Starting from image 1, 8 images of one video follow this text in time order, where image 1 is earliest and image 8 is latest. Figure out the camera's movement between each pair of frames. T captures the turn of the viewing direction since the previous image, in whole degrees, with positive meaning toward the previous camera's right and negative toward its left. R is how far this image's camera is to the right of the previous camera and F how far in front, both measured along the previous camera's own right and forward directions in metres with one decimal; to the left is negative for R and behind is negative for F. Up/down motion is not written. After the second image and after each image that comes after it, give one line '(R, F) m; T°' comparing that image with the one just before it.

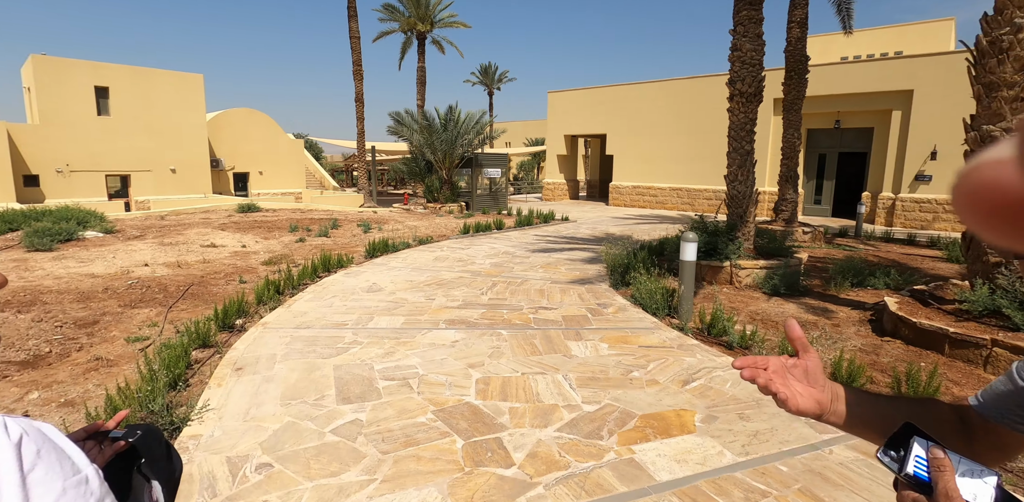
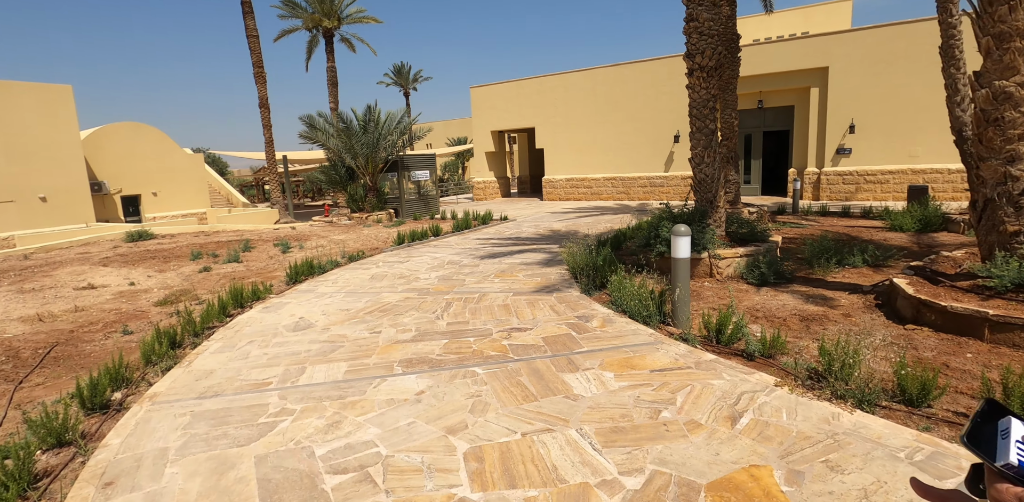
(-0.3, +1.1) m; +8°
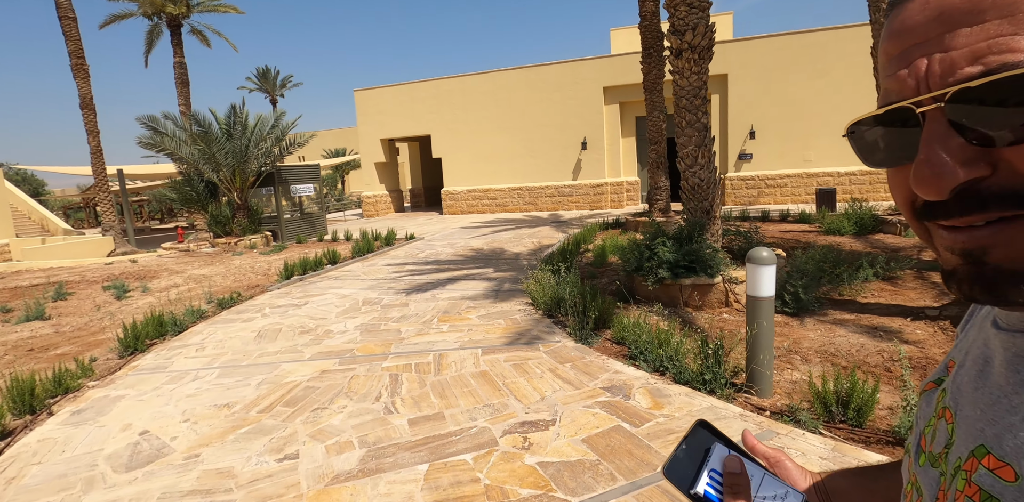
(-0.8, +2.1) m; +13°
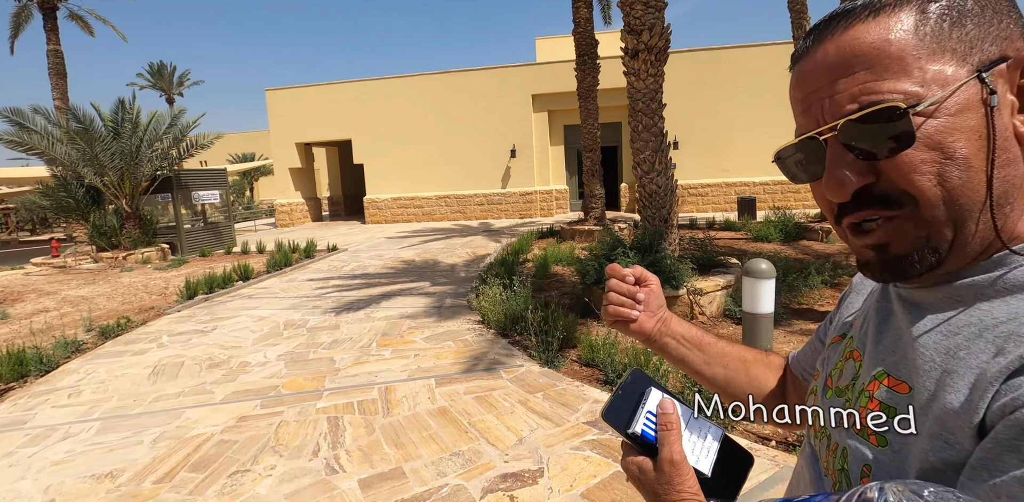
(-0.3, +0.6) m; +9°
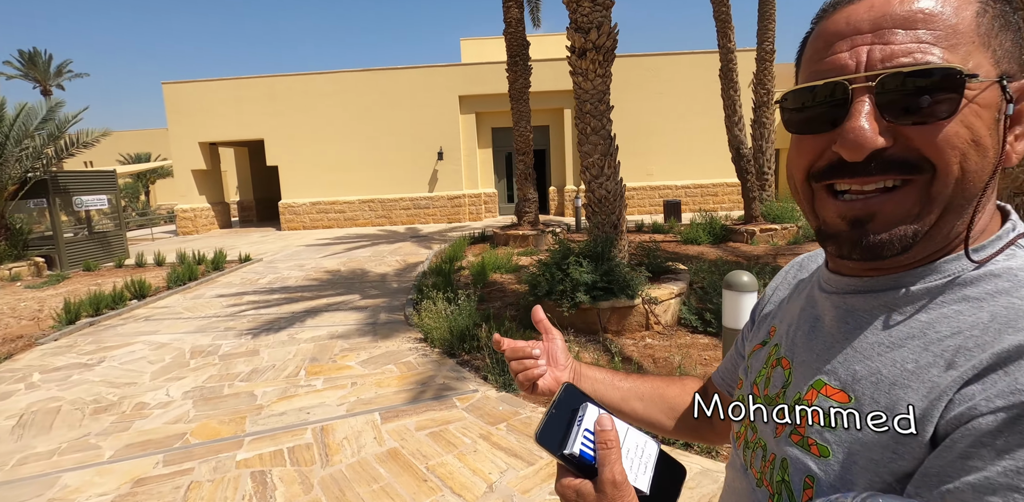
(-0.2, +0.4) m; +8°
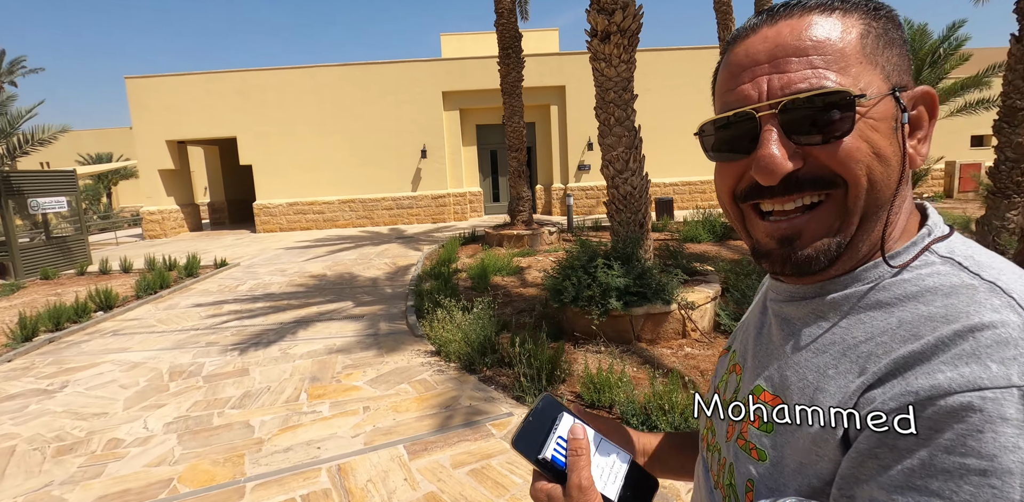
(-0.4, +0.5) m; +3°
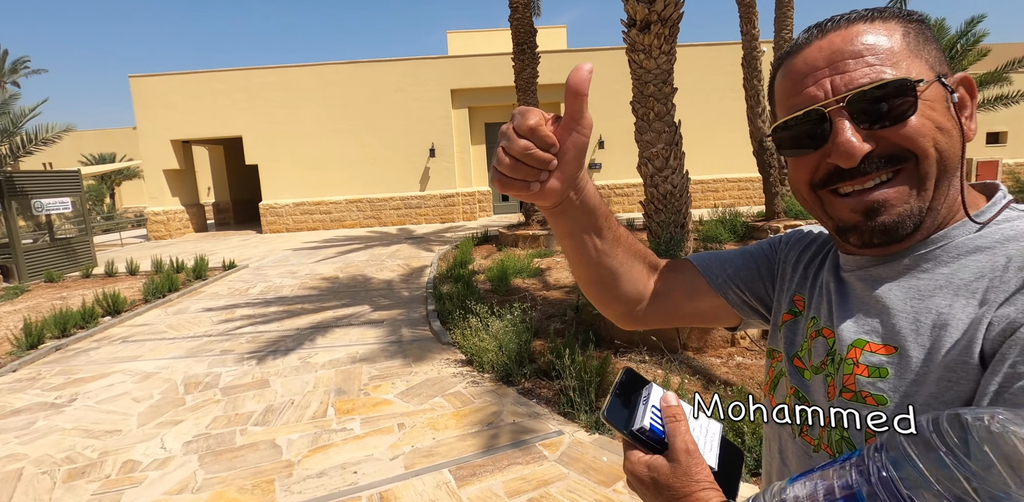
(-0.3, +0.3) m; 0°
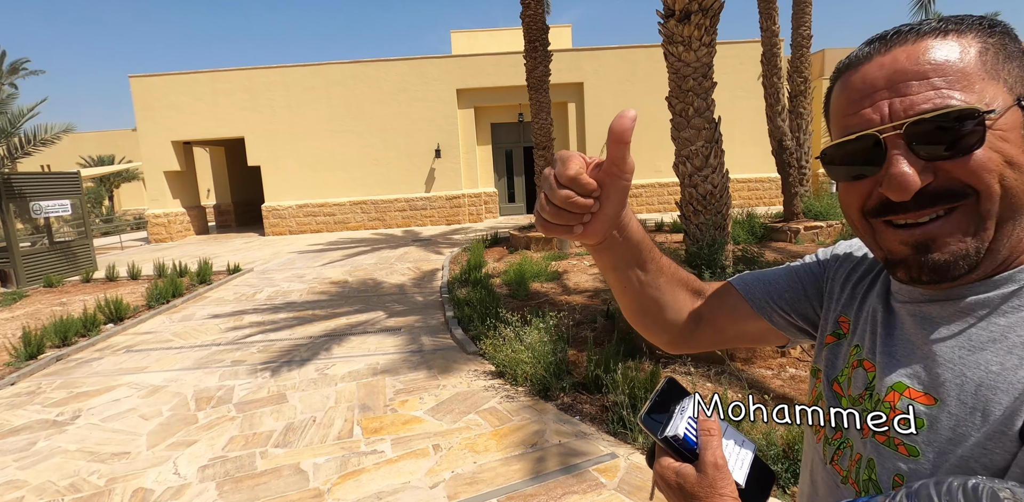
(-0.3, +0.3) m; 0°
